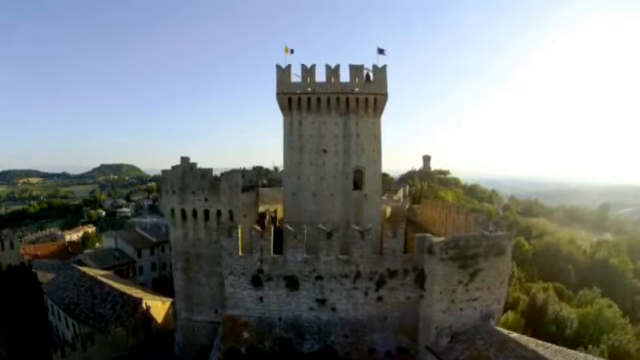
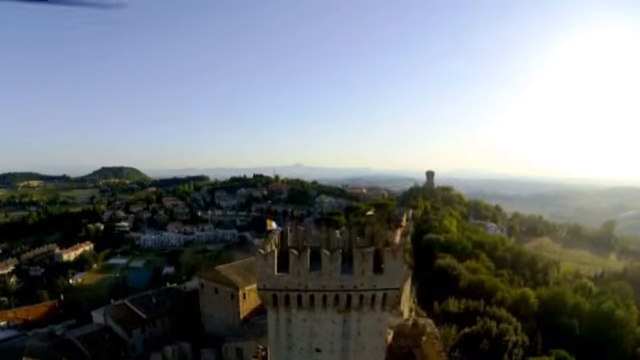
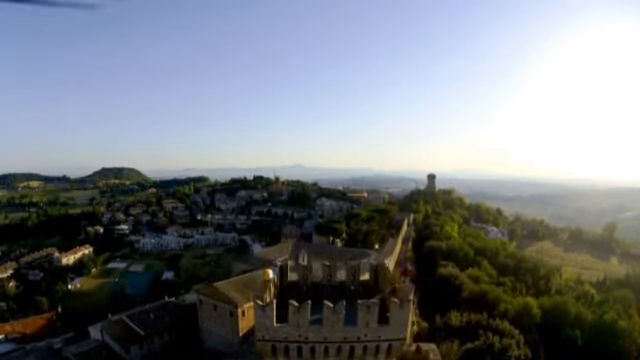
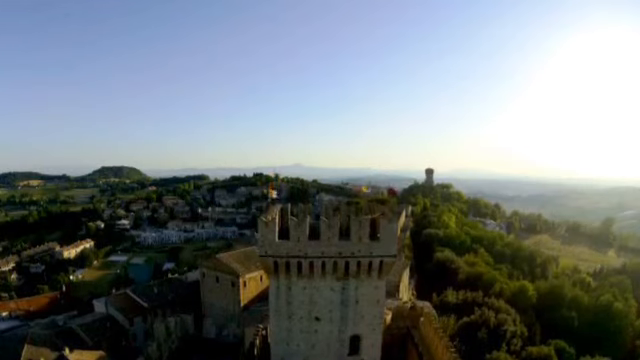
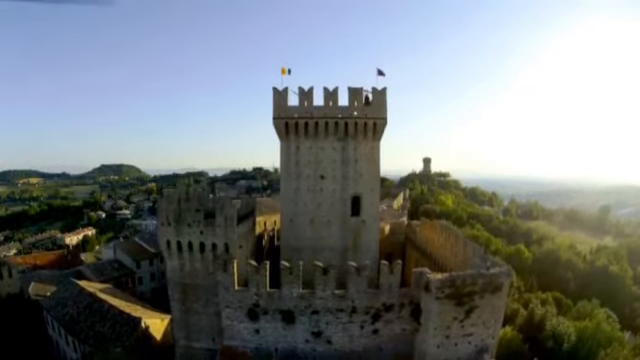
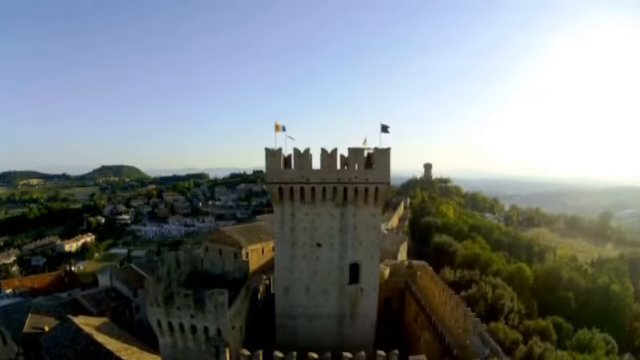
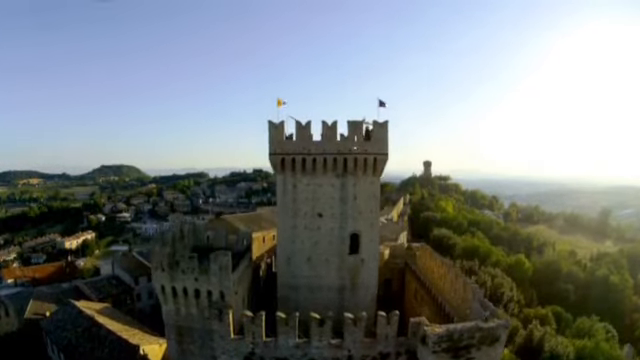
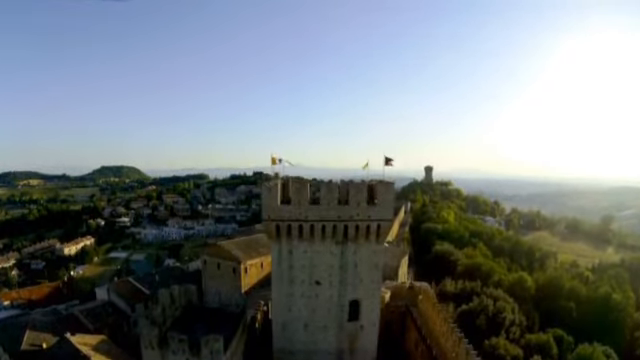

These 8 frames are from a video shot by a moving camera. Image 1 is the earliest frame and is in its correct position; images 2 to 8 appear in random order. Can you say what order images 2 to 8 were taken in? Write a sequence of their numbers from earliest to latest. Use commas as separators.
5, 7, 6, 8, 4, 2, 3
